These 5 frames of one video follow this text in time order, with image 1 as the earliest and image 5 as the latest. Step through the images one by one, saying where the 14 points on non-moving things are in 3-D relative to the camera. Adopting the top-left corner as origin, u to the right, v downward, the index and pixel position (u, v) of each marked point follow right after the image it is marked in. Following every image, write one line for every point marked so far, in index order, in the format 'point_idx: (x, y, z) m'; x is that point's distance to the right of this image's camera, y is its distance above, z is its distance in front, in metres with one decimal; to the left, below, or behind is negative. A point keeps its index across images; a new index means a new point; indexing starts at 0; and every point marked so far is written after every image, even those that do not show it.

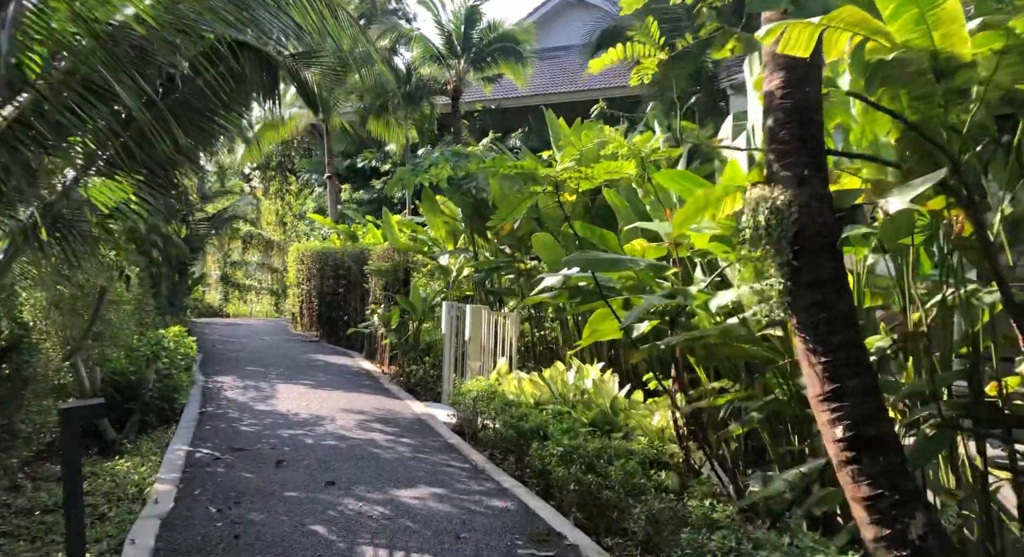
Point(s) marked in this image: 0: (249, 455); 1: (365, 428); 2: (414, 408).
0: (-2.0, -1.3, +5.7) m
1: (-1.3, -1.3, +6.7) m
2: (-1.0, -1.3, +7.6) m
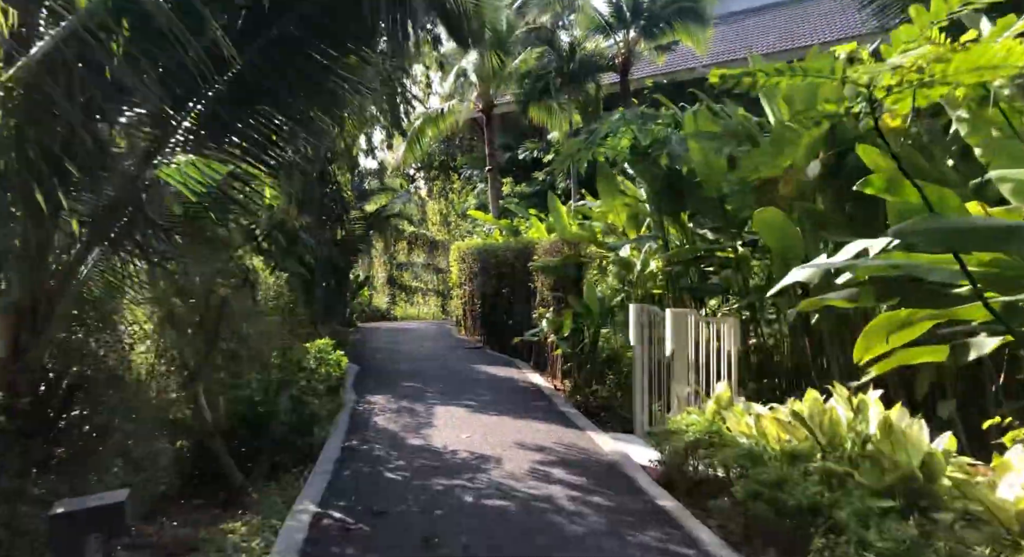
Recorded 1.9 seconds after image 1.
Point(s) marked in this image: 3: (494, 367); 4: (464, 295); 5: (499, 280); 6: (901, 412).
0: (-0.7, -1.4, +4.2) m
1: (+0.2, -1.3, +5.1) m
2: (+0.7, -1.3, +5.9) m
3: (-0.2, -1.1, +9.9) m
4: (-1.0, -0.4, +15.9) m
5: (-0.2, 0.0, +12.0) m
6: (+2.0, -0.7, +4.0) m
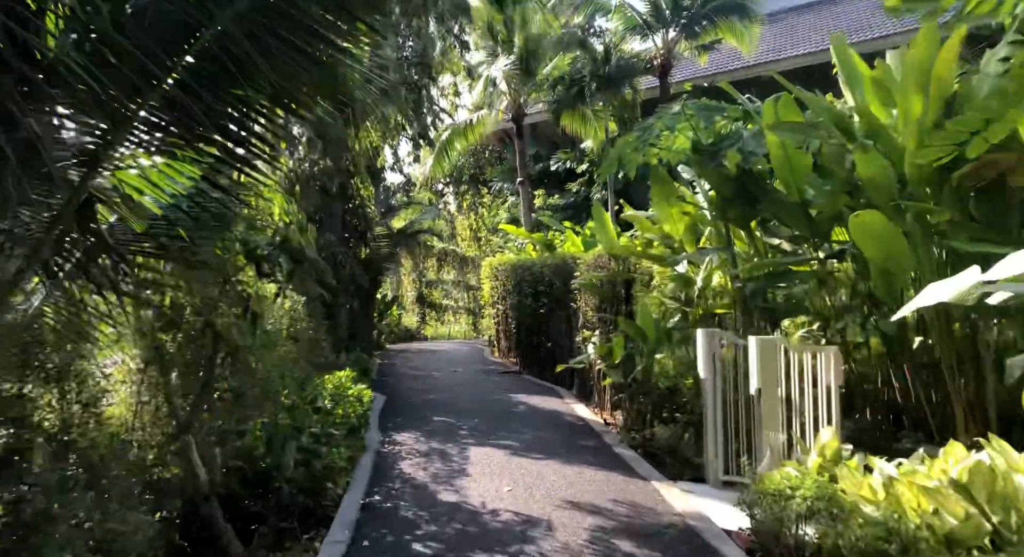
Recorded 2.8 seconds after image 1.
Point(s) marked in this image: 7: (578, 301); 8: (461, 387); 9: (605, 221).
0: (-0.4, -1.5, +3.3) m
1: (+0.5, -1.4, +4.1) m
2: (+1.0, -1.4, +4.9) m
3: (+0.3, -1.4, +9.0) m
4: (-0.3, -0.7, +15.0) m
5: (+0.3, -0.3, +11.1) m
6: (+2.3, -0.8, +3.0) m
7: (+0.8, -0.3, +9.0) m
8: (-0.7, -1.4, +10.2) m
9: (+1.0, +0.6, +7.7) m
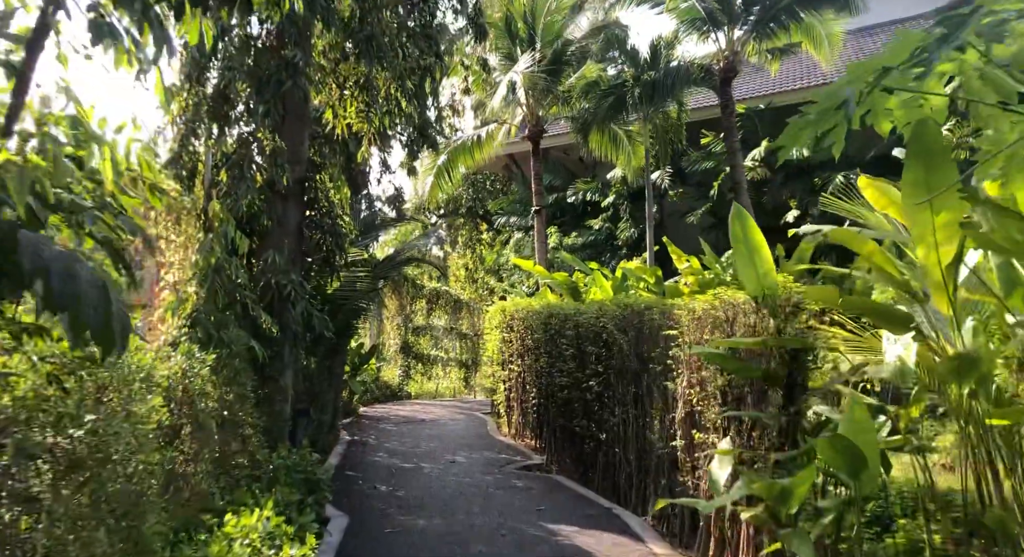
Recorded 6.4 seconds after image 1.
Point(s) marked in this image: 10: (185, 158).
0: (0.0, -1.5, -0.3) m
1: (+0.9, -1.6, +0.6) m
2: (+1.4, -1.6, +1.4) m
3: (+0.6, -1.8, +5.4) m
4: (-0.1, -1.5, +11.5) m
5: (+0.7, -0.9, +7.6) m
6: (+2.7, -0.9, -0.5) m
7: (+1.2, -0.7, +5.5) m
8: (-0.4, -1.9, +6.6) m
9: (+1.4, +0.2, +4.3) m
10: (-2.4, +0.9, +5.6) m
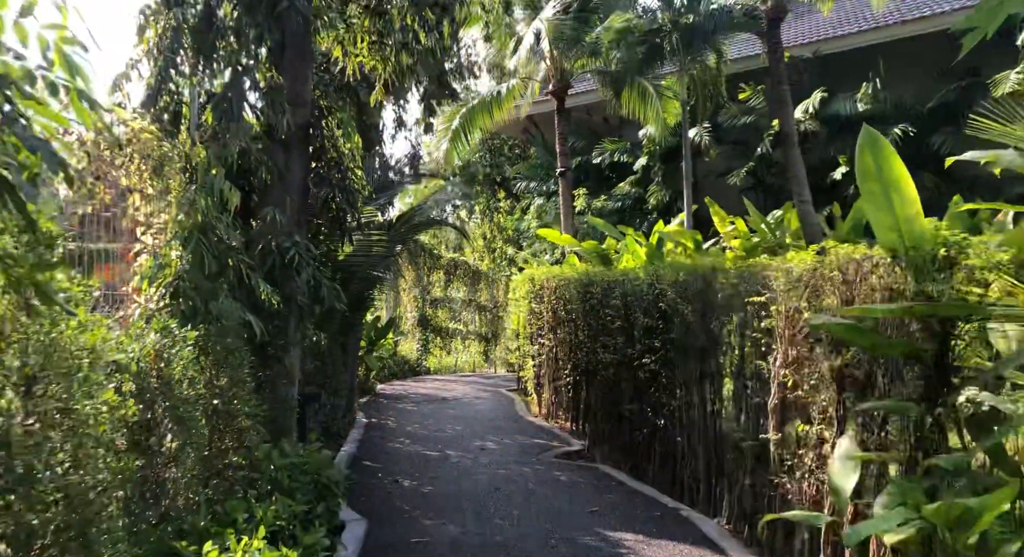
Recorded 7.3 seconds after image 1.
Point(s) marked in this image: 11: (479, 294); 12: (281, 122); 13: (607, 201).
0: (+0.2, -1.5, -1.2) m
1: (+1.1, -1.5, -0.4) m
2: (+1.6, -1.5, +0.4) m
3: (+0.9, -1.5, +4.5) m
4: (+0.3, -1.0, +10.5) m
5: (+1.0, -0.5, +6.6) m
6: (+2.9, -0.9, -1.5) m
7: (+1.5, -0.5, +4.5) m
8: (-0.1, -1.6, +5.7) m
9: (+1.6, +0.4, +3.3) m
10: (-2.1, +1.1, +4.6) m
11: (-0.8, -0.4, +19.8) m
12: (-1.7, +1.1, +5.6) m
13: (+2.0, +1.7, +16.6) m
